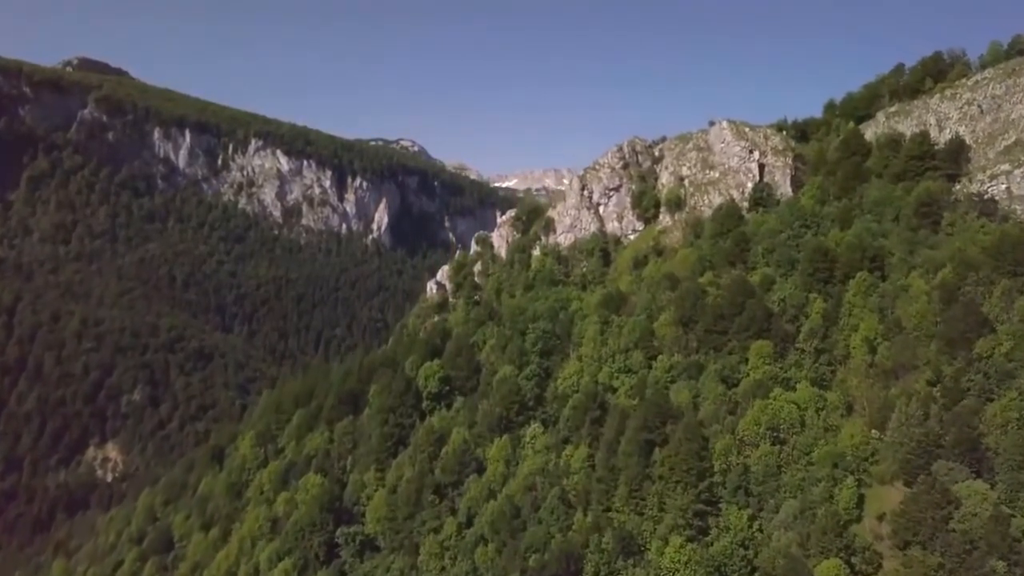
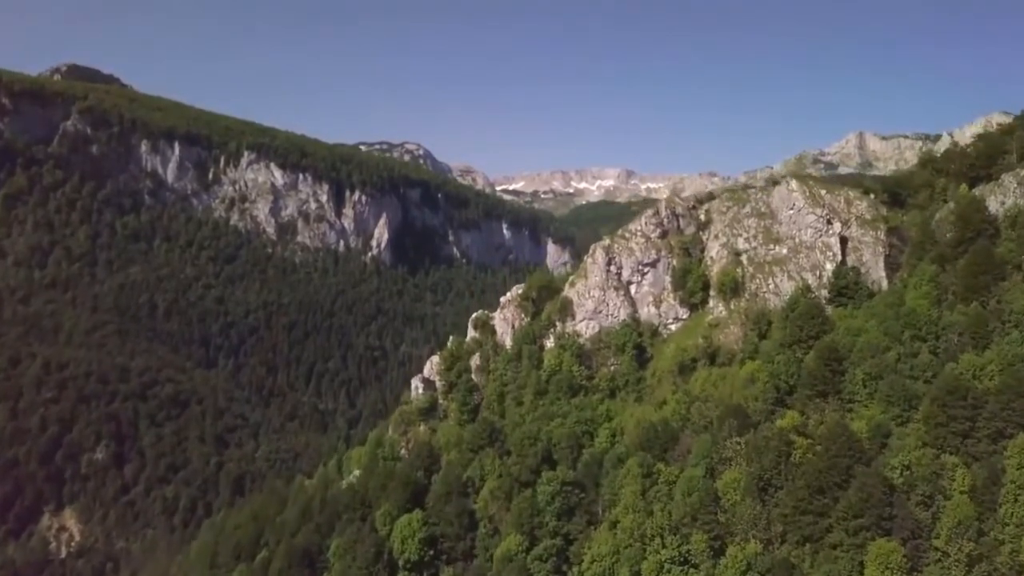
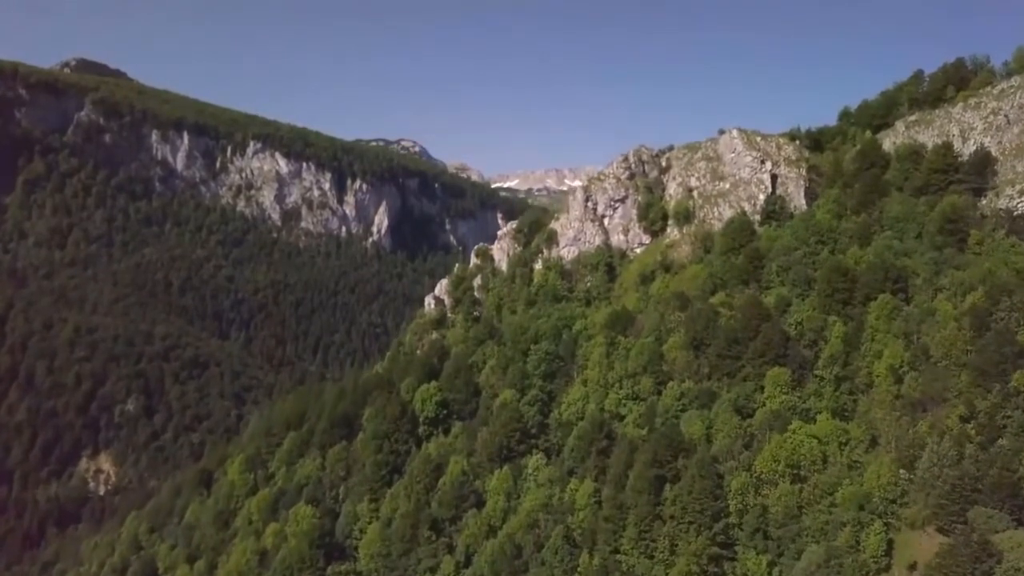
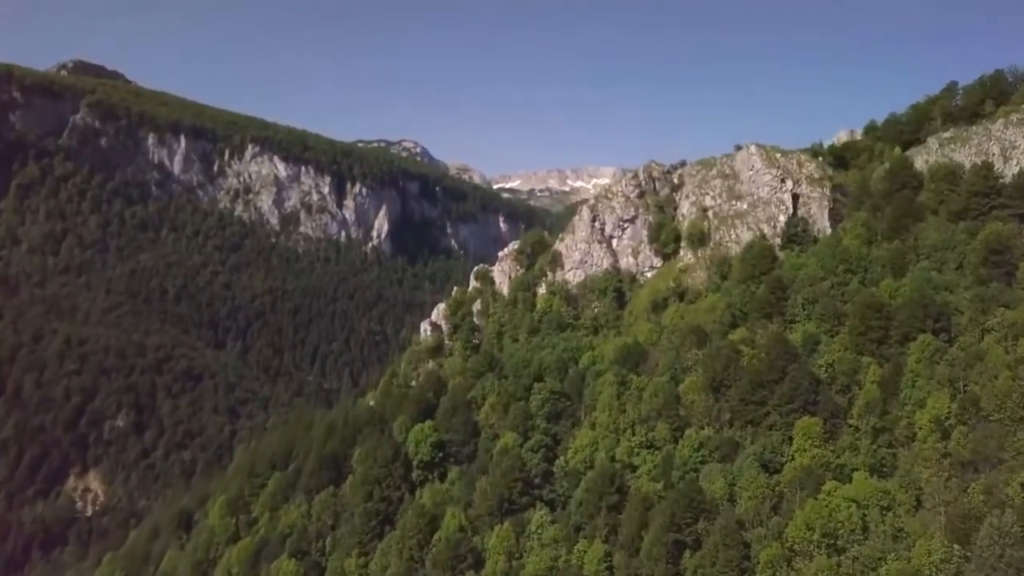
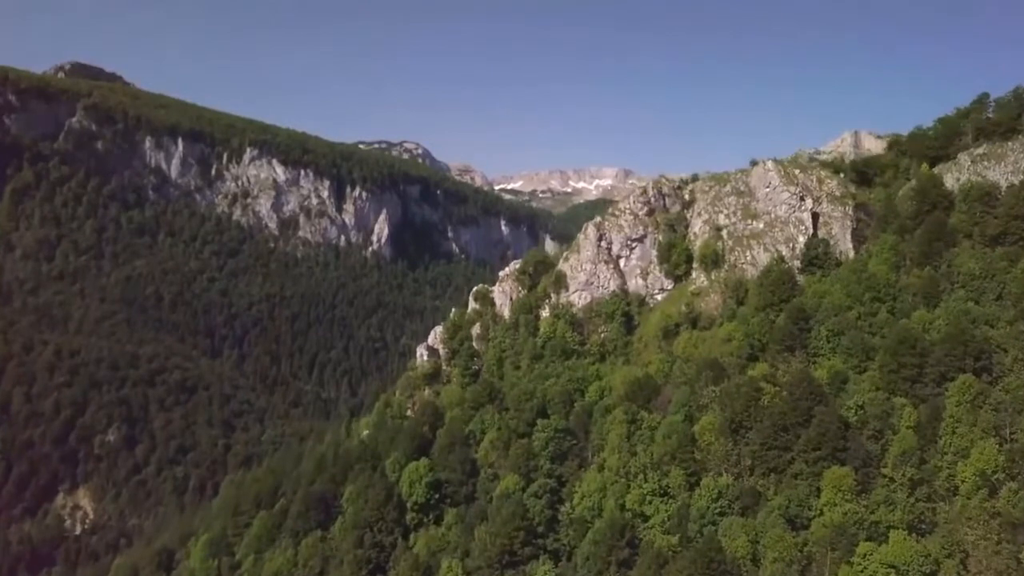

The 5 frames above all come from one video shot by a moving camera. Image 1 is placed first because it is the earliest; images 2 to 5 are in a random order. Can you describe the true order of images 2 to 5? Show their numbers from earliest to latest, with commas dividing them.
3, 4, 5, 2
